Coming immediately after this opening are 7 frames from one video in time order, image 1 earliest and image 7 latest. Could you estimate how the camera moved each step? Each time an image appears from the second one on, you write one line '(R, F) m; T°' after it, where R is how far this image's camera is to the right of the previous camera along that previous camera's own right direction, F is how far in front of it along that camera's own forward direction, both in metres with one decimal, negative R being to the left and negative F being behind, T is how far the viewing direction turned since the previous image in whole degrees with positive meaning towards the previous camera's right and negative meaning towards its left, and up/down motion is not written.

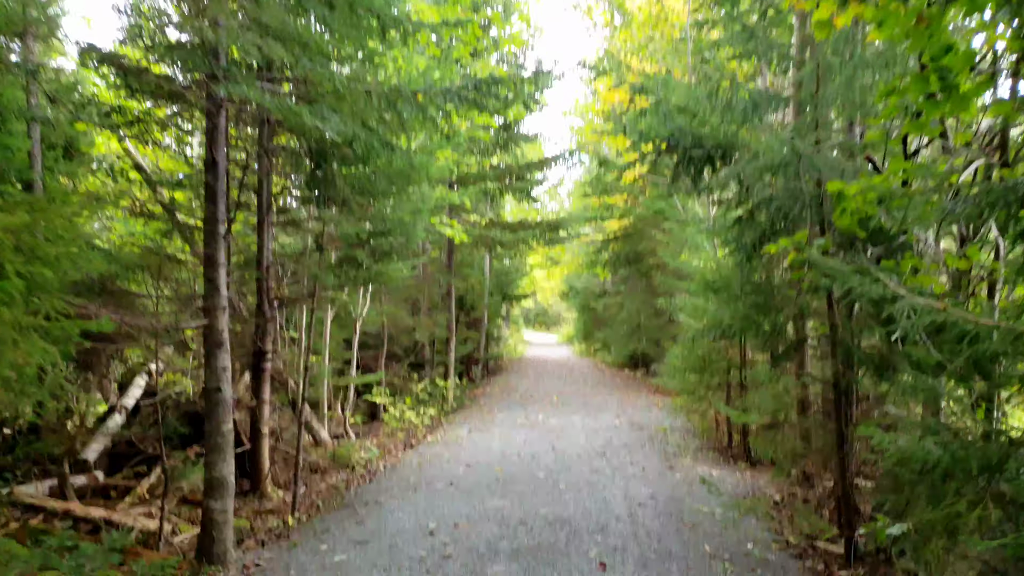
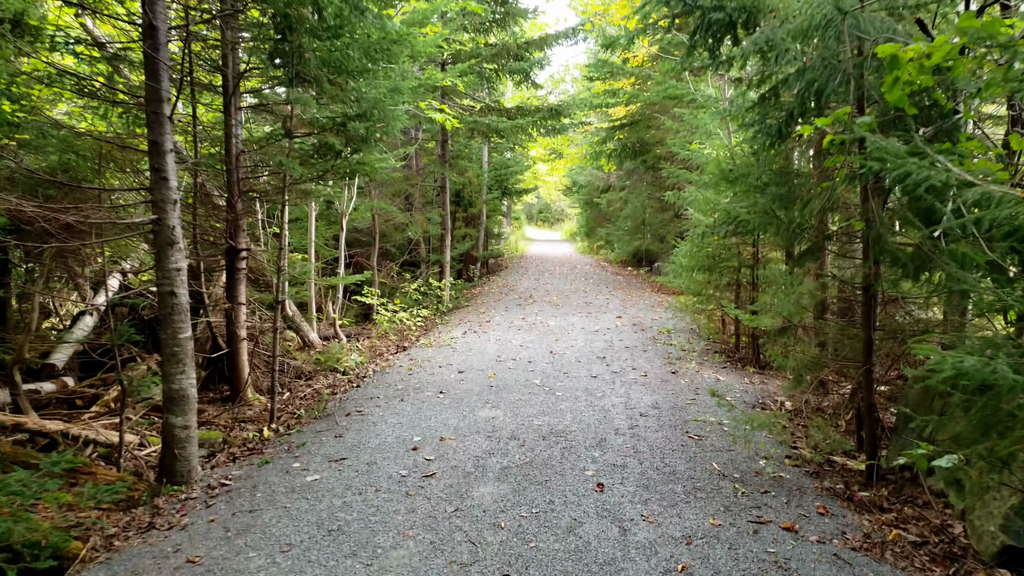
(+0.1, +0.5) m; 0°
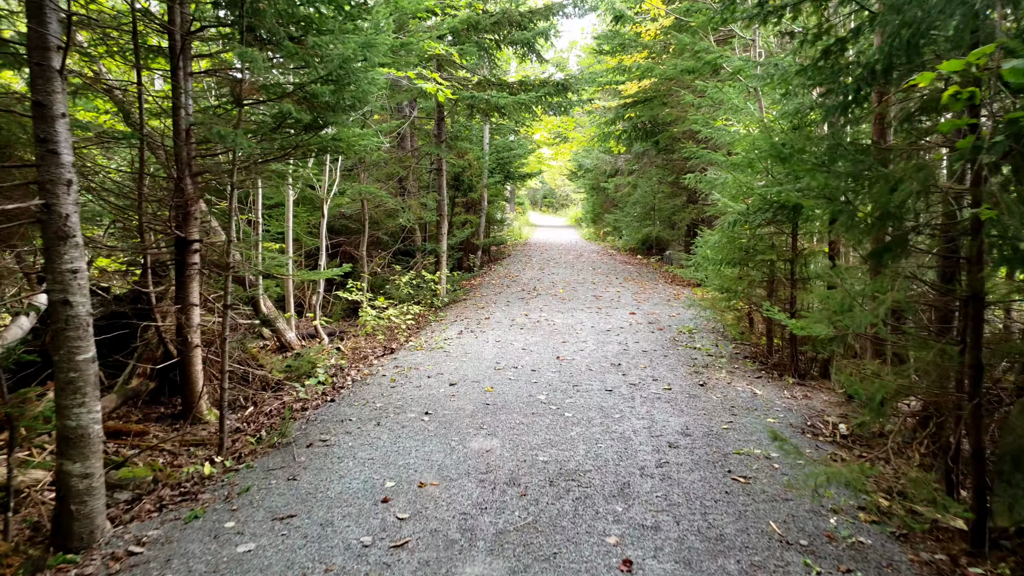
(0.0, +0.9) m; 0°
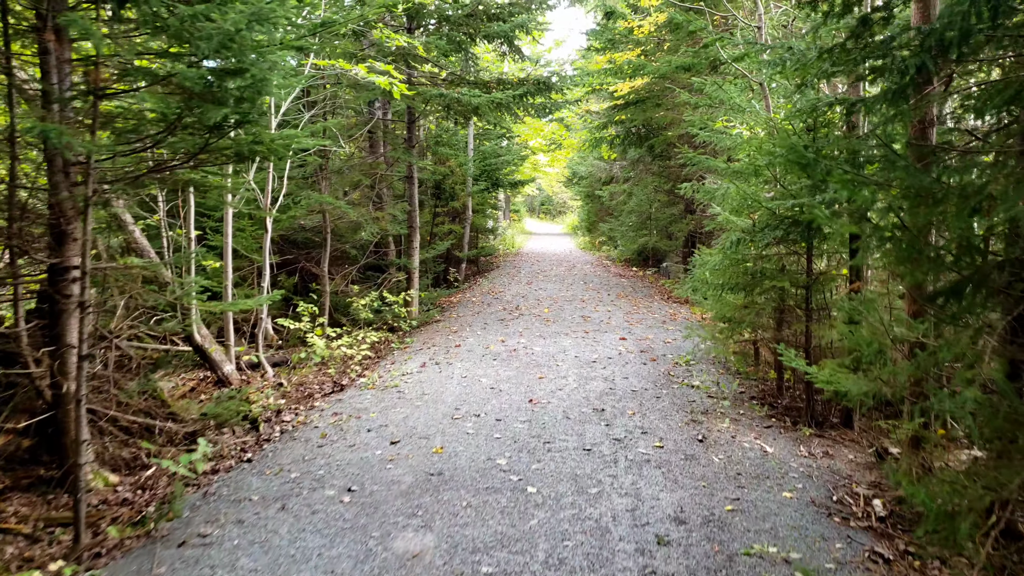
(+0.3, +1.0) m; 0°
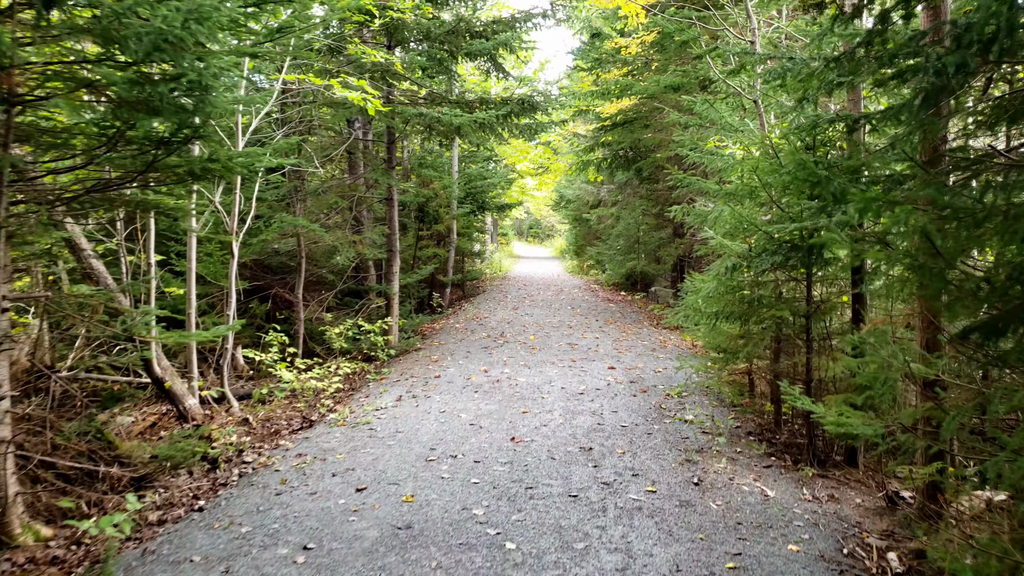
(+0.1, +0.4) m; +1°
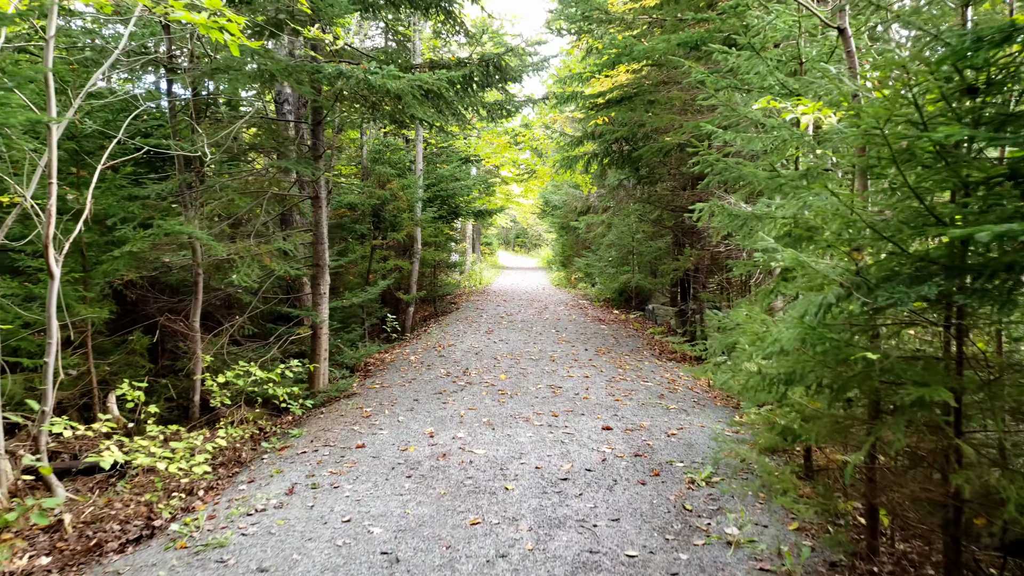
(+0.2, +2.0) m; +1°
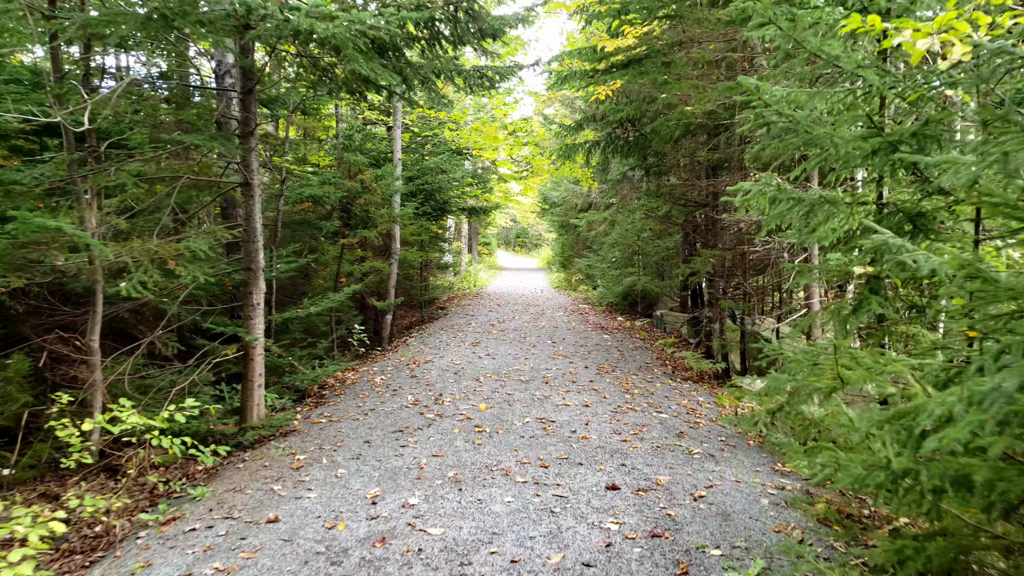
(+0.2, +1.4) m; 0°
